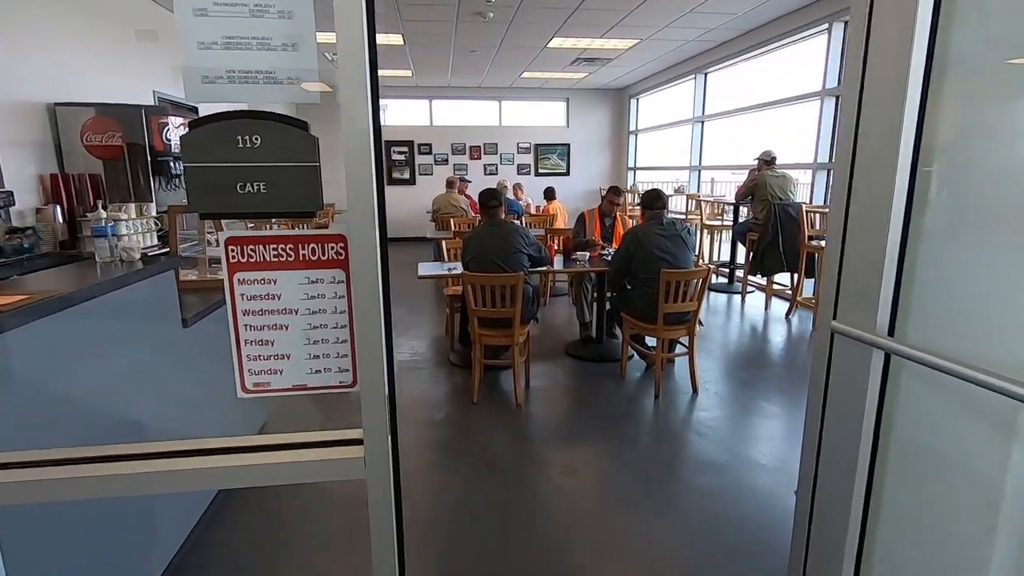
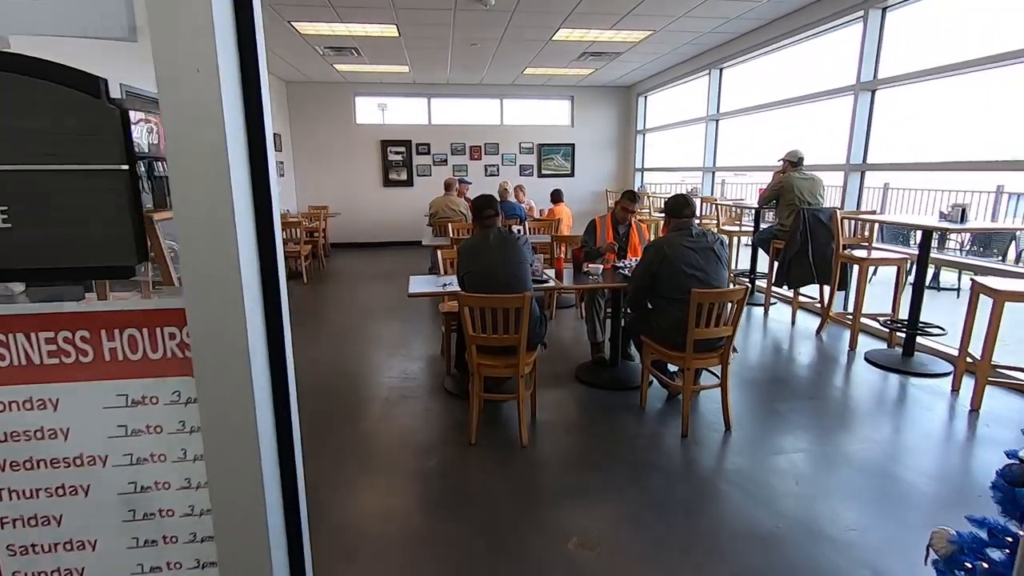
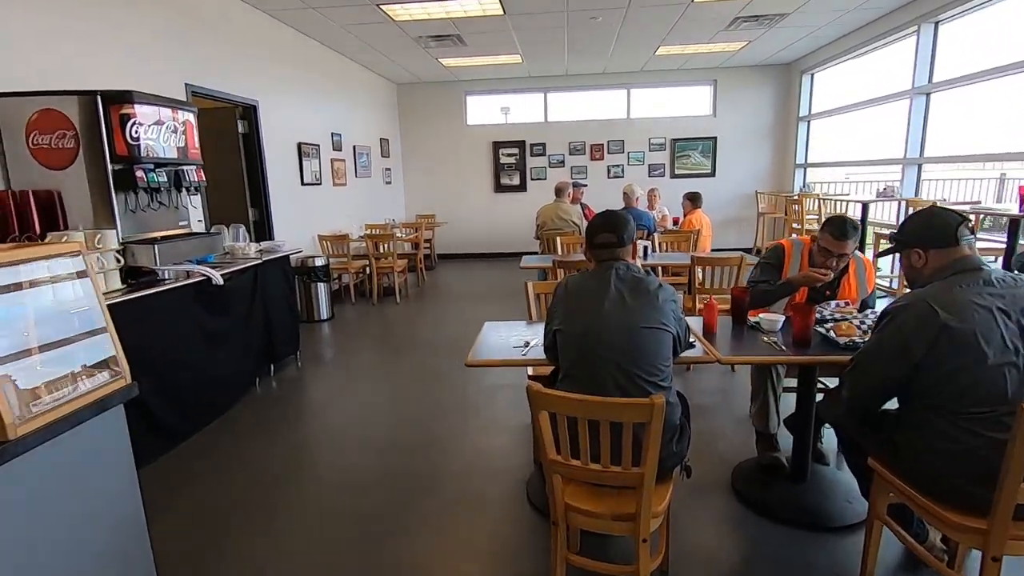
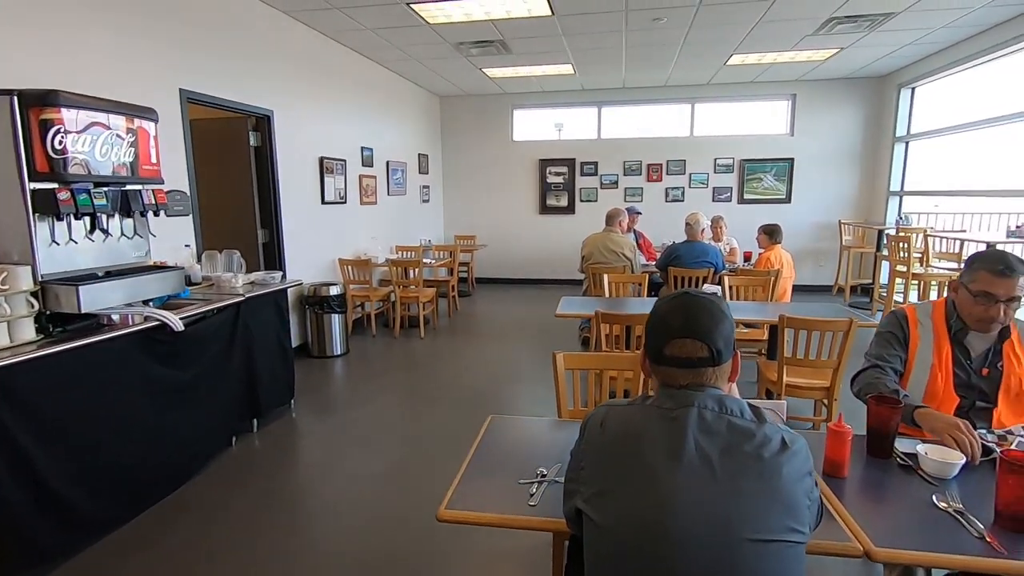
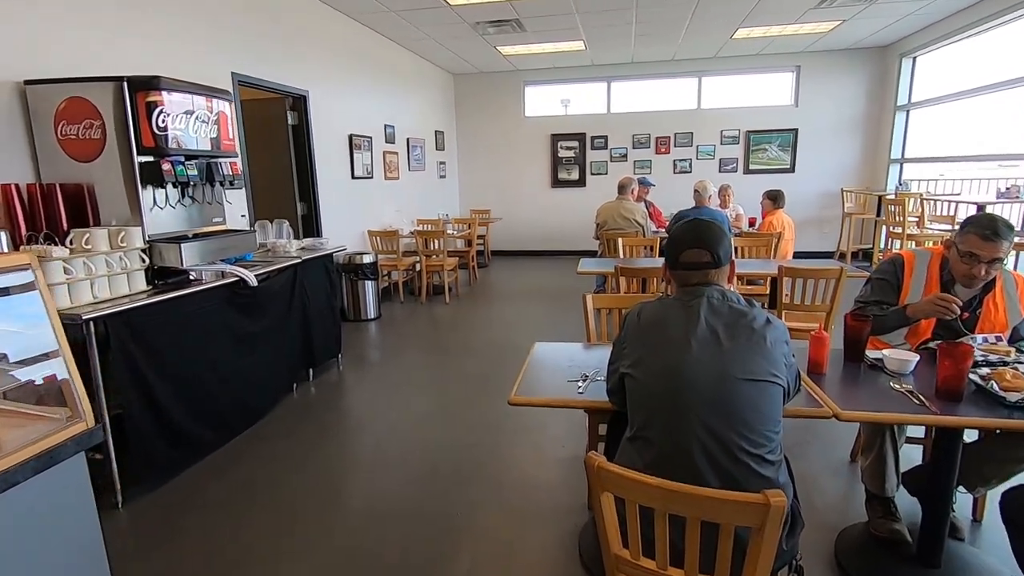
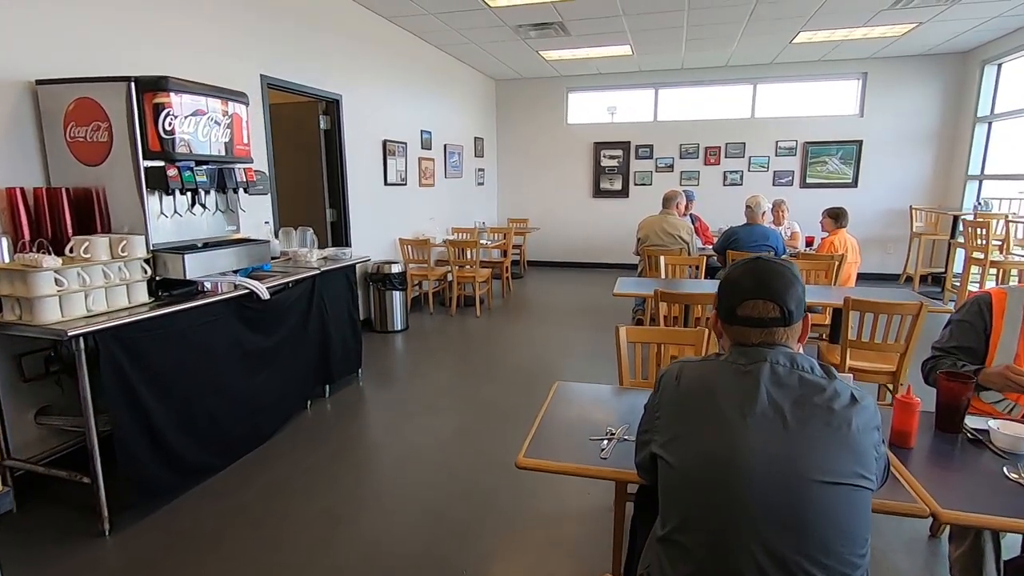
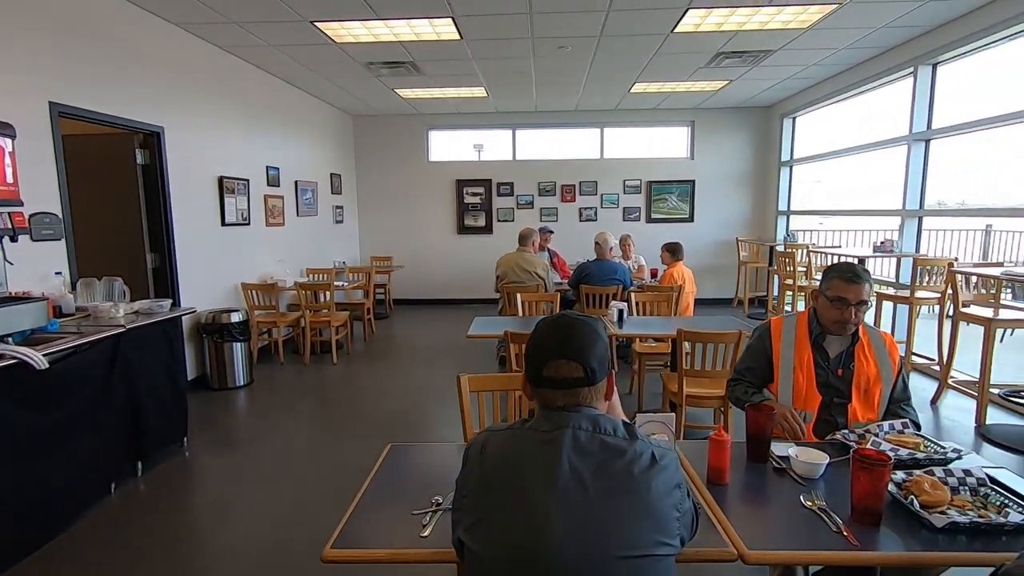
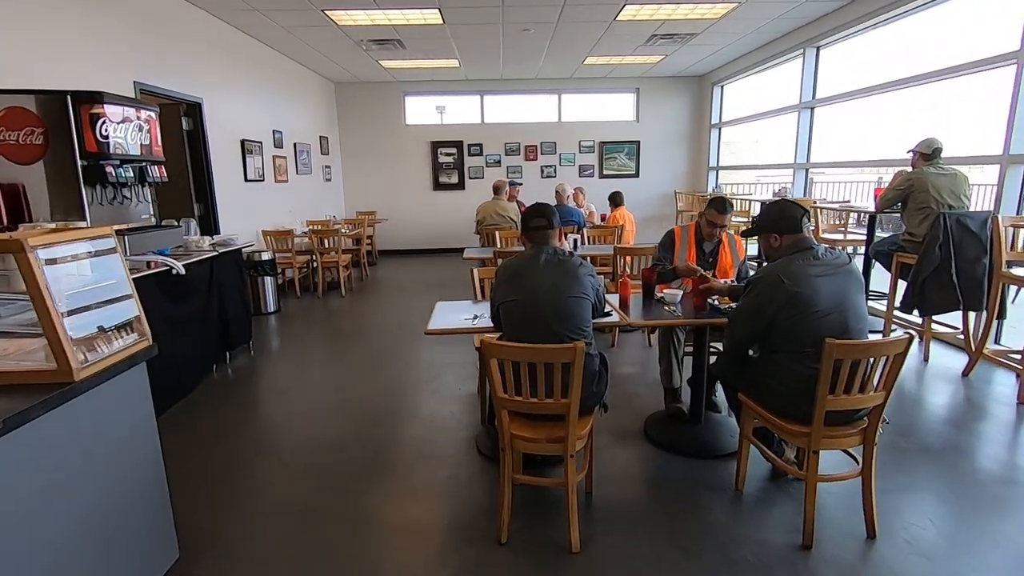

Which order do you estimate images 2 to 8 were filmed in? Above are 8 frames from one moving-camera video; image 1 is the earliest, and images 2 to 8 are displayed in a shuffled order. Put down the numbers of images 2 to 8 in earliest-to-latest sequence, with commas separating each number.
2, 8, 3, 5, 6, 4, 7
